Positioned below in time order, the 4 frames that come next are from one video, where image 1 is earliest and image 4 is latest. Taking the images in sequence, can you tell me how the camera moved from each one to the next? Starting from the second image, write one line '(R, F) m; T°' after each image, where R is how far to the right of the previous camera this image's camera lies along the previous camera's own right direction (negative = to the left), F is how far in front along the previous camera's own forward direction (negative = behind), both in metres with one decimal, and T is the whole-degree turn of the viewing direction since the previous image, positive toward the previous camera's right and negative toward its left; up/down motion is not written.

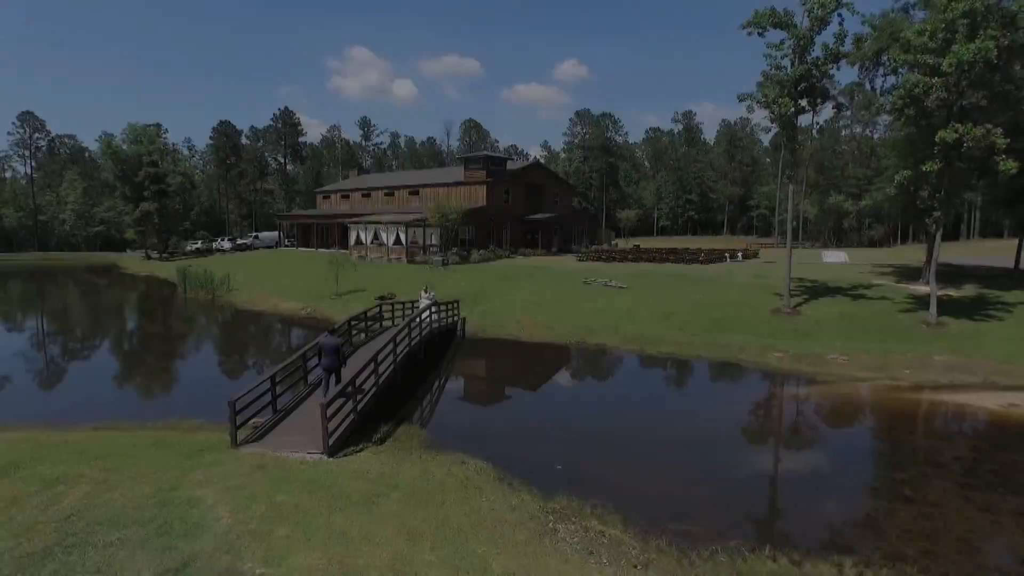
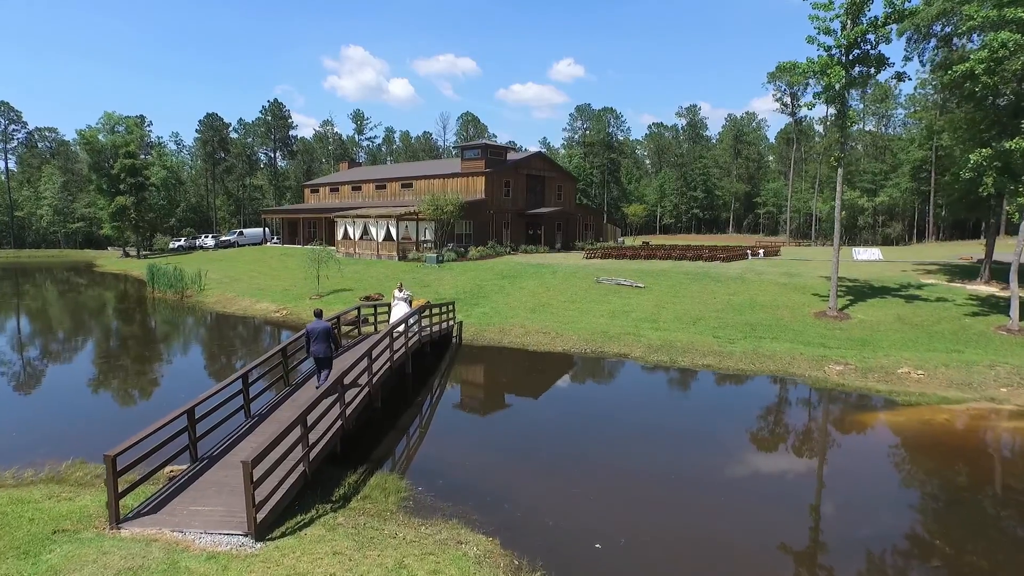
(-0.3, +3.1) m; 0°
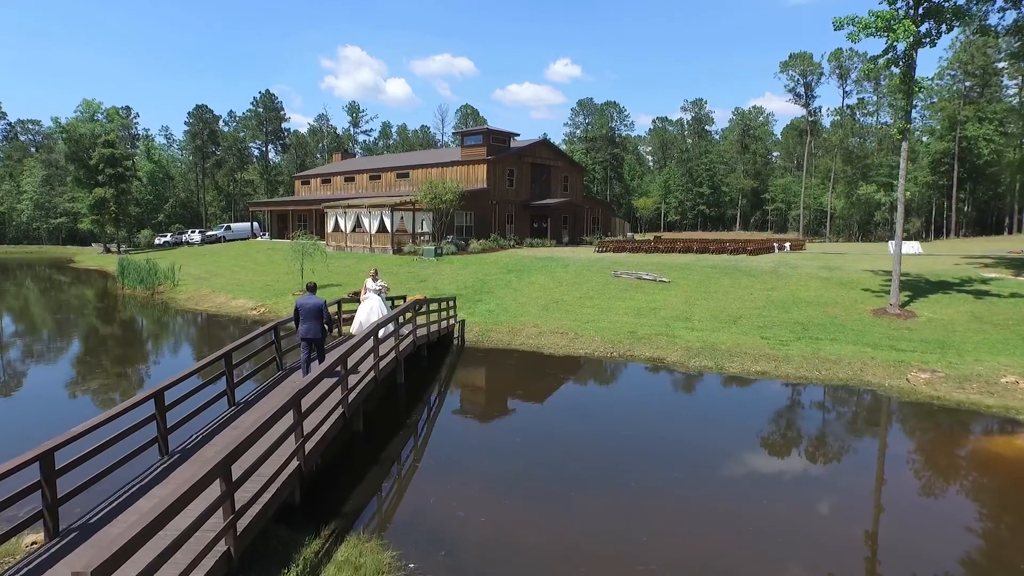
(-0.4, +2.8) m; 0°
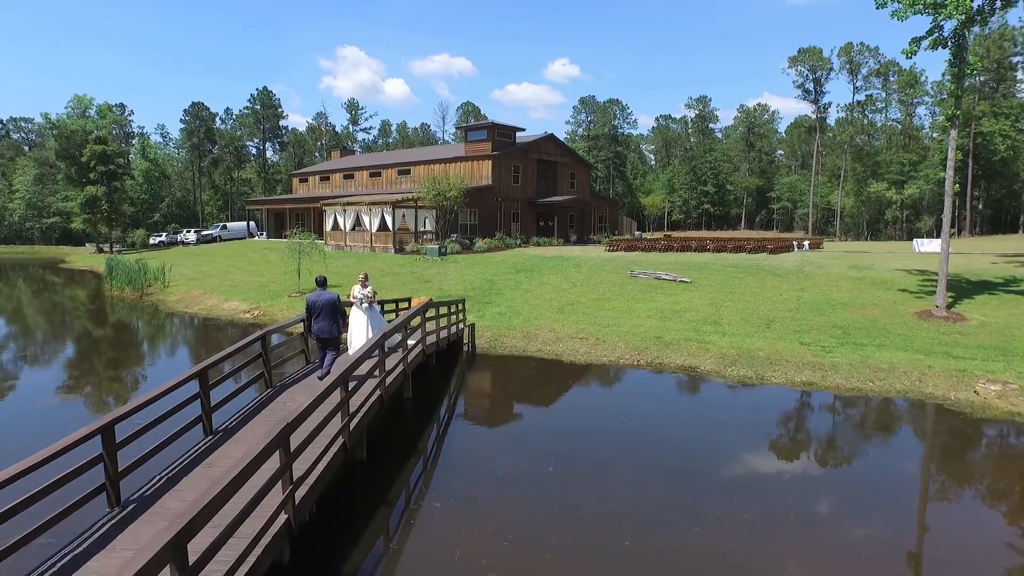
(-0.4, +1.4) m; 0°
